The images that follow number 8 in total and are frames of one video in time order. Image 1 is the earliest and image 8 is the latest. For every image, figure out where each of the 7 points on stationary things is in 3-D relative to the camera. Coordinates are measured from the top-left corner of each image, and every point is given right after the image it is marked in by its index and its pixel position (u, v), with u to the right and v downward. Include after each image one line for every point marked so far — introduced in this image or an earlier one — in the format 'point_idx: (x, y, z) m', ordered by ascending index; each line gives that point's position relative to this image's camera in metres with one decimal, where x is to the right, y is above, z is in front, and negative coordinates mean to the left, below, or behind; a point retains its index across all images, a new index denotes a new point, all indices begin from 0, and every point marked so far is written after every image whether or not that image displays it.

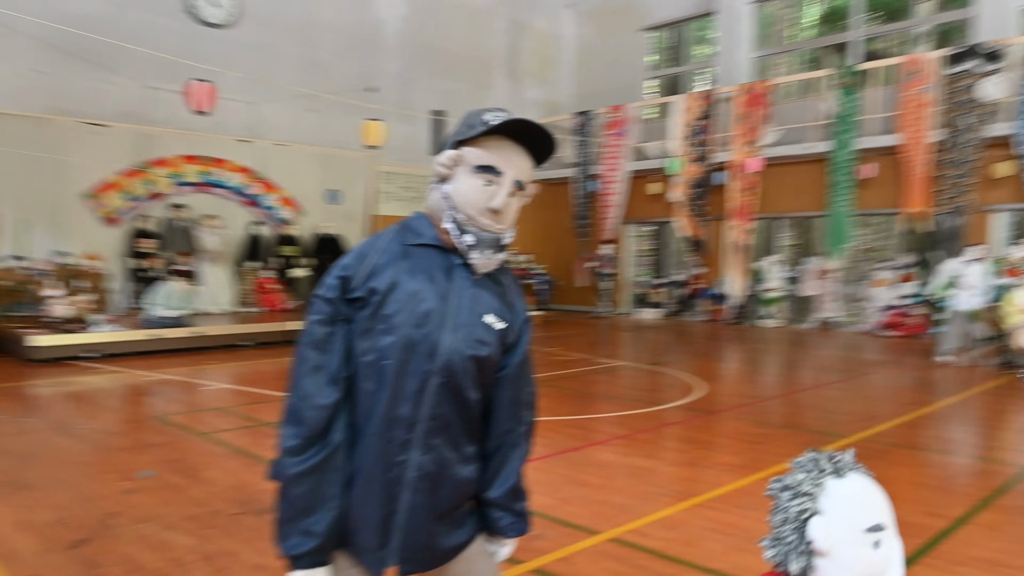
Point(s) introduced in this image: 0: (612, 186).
0: (+1.5, +1.5, +11.3) m
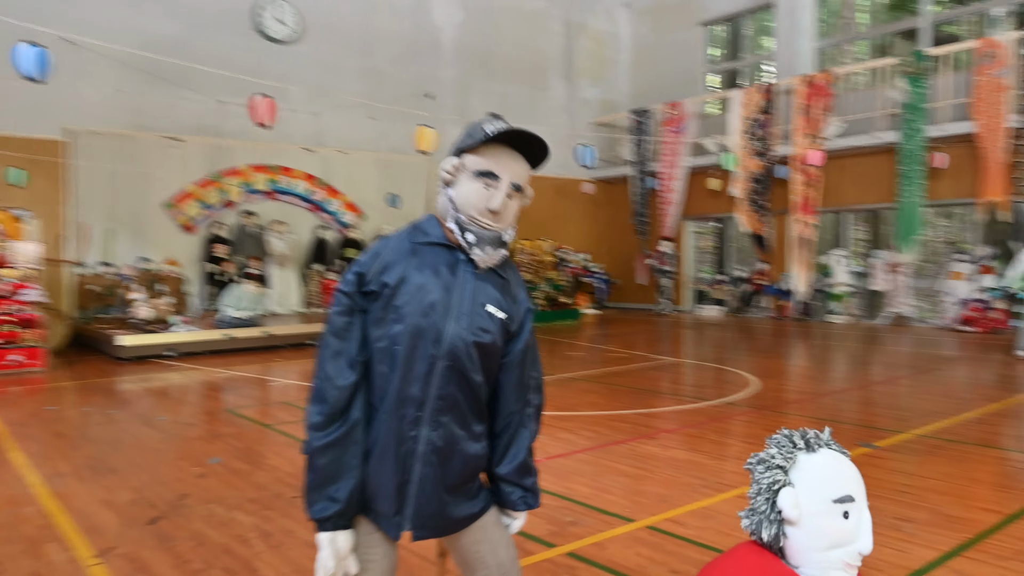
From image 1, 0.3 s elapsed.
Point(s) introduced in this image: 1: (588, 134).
0: (+2.4, +1.6, +11.3) m
1: (+1.3, +2.6, +12.3) m
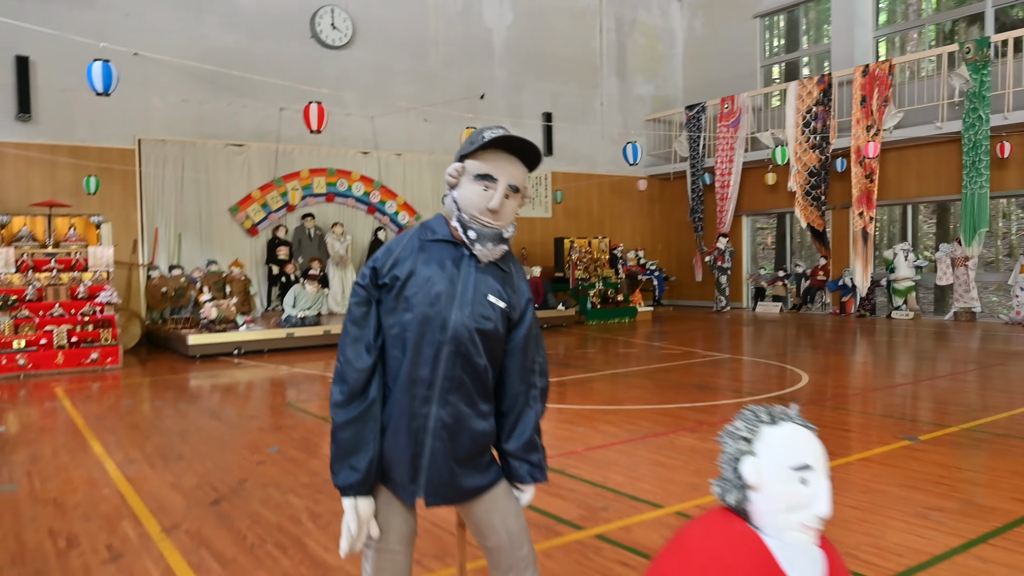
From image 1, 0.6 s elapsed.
0: (+3.2, +1.6, +11.1) m
1: (+2.2, +2.6, +12.3) m
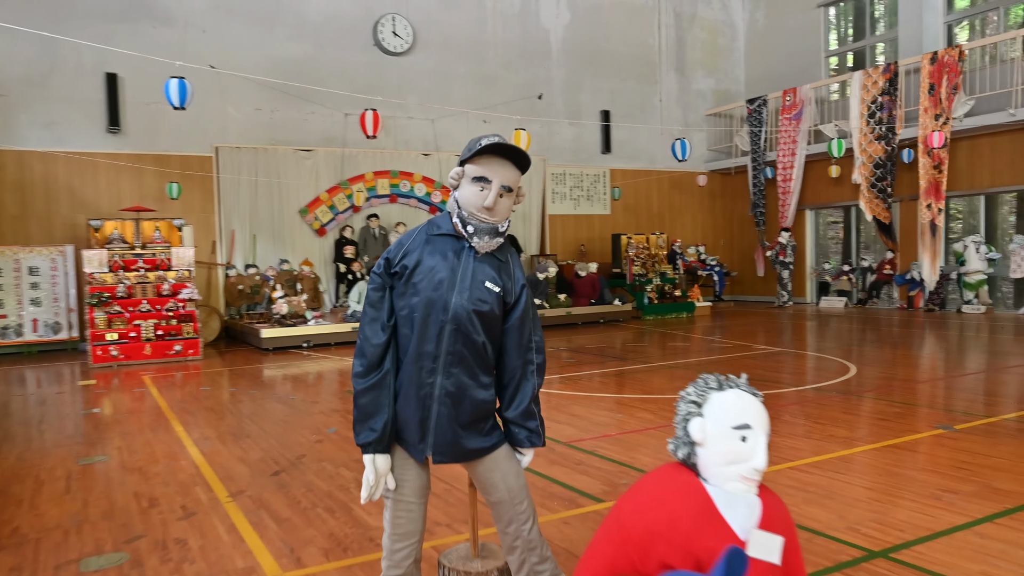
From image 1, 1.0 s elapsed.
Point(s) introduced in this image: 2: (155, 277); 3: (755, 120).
0: (+4.1, +1.7, +11.0) m
1: (+3.2, +2.7, +12.3) m
2: (-3.3, +0.1, +6.8) m
3: (+3.7, +2.5, +11.4) m
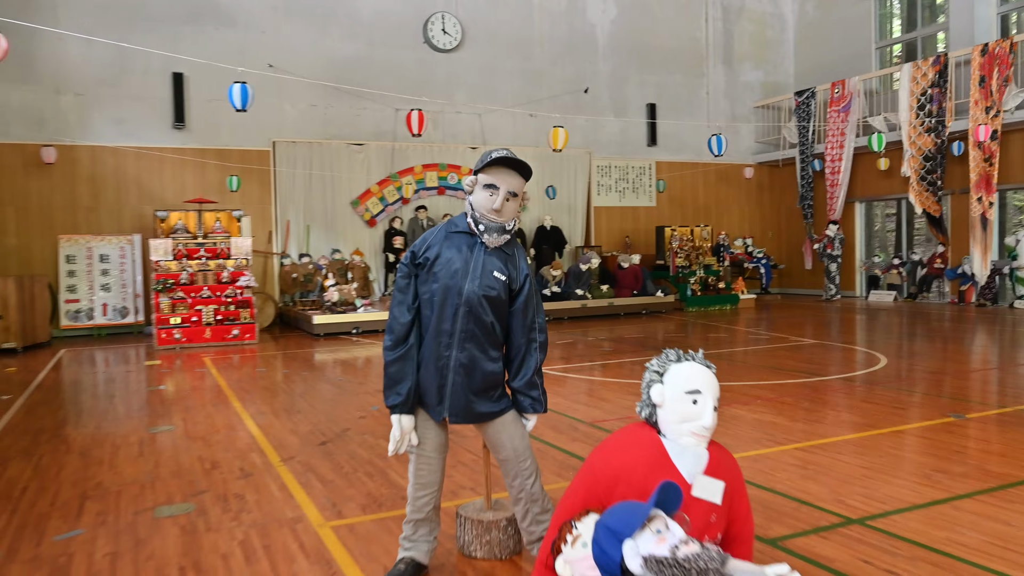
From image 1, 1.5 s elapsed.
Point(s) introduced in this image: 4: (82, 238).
0: (+4.7, +1.8, +10.9) m
1: (+3.9, +2.8, +12.2) m
2: (-2.9, +0.2, +7.2) m
3: (+4.4, +2.6, +11.3) m
4: (-4.5, +0.5, +7.8) m
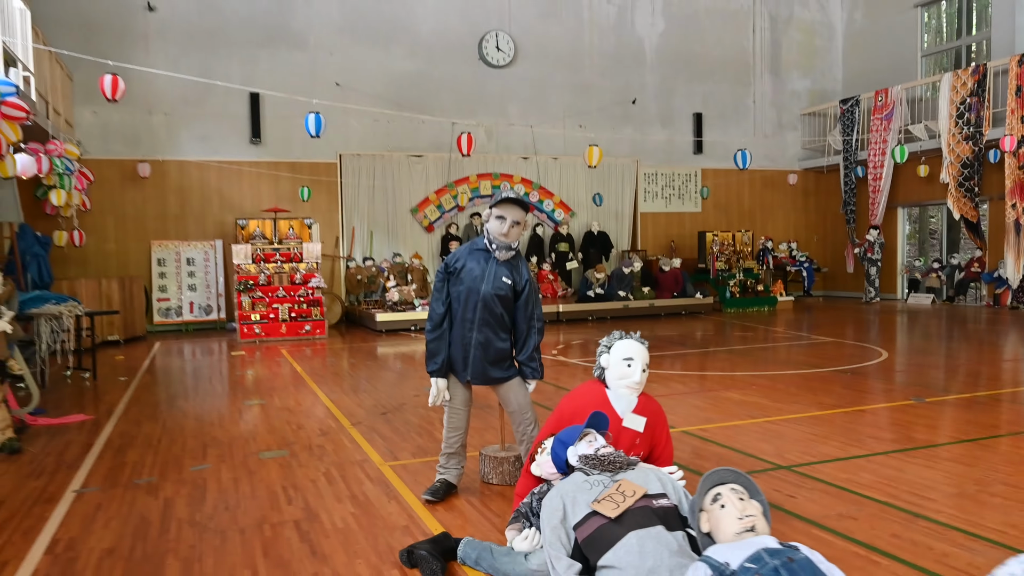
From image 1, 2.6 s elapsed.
0: (+5.5, +1.8, +11.3) m
1: (+4.8, +2.8, +12.6) m
2: (-2.4, +0.2, +8.2) m
3: (+5.2, +2.6, +11.7) m
4: (-4.0, +0.5, +8.8) m
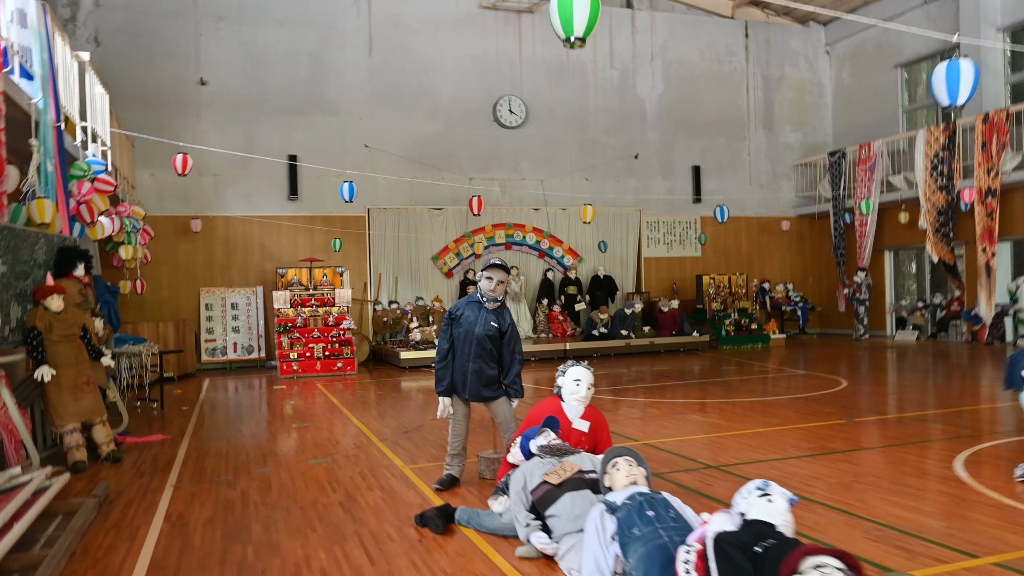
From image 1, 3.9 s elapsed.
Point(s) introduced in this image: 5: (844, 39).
0: (+5.7, +1.1, +12.0) m
1: (+5.0, +2.1, +13.5) m
2: (-2.3, -0.3, +9.1) m
3: (+5.4, +2.0, +12.5) m
4: (-3.9, 0.0, +9.8) m
5: (+5.6, +4.2, +12.7) m
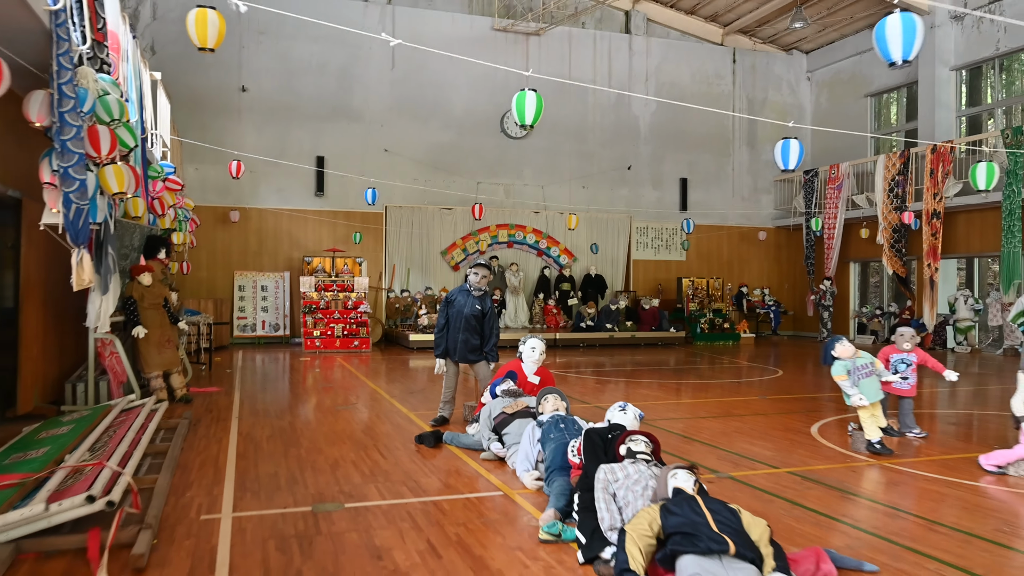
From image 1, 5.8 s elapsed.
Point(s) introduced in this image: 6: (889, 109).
0: (+5.7, +1.0, +13.2) m
1: (+5.1, +2.0, +14.6) m
2: (-2.3, -0.1, +10.4) m
3: (+5.5, +1.8, +13.6) m
4: (-3.9, +0.2, +11.1) m
5: (+5.8, +4.1, +13.8) m
6: (+6.6, +3.1, +13.2) m
